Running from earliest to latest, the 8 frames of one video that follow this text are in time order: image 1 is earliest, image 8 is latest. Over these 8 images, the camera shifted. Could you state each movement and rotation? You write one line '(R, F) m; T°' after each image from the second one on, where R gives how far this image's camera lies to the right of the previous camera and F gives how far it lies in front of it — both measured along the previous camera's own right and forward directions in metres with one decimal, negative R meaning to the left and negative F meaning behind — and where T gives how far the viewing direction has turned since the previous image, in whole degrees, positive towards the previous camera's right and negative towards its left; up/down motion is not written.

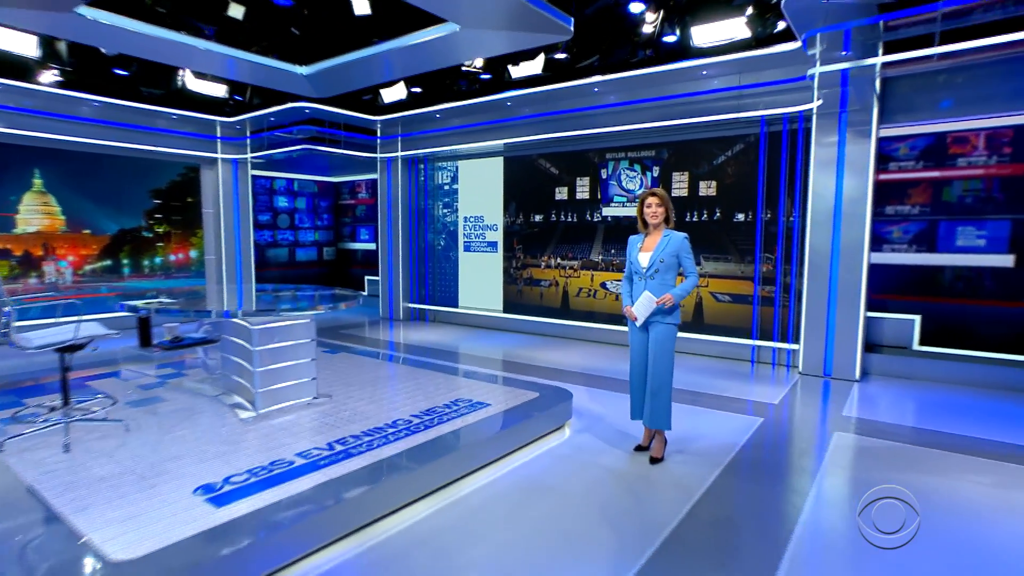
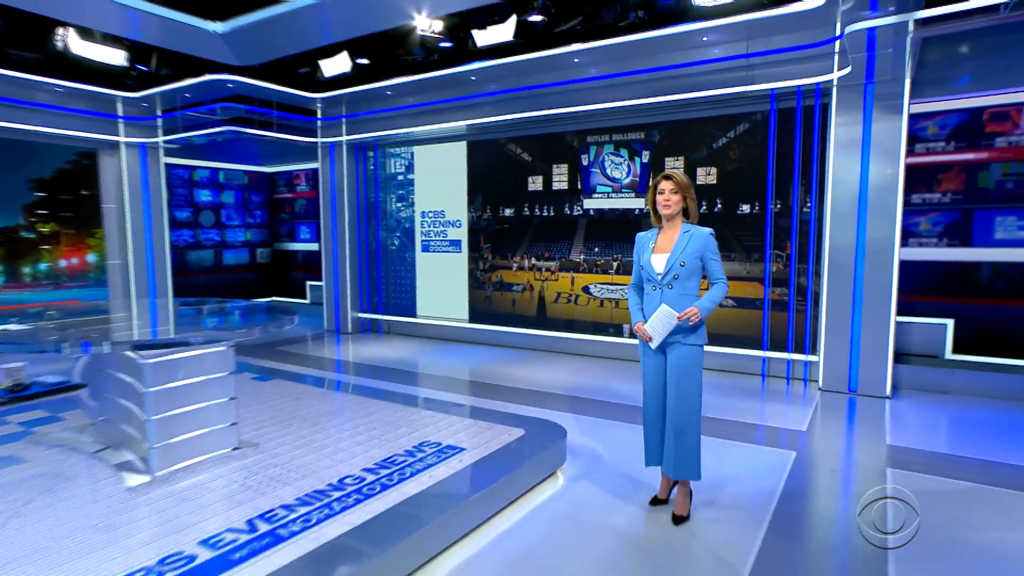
(-0.1, +1.0) m; +4°
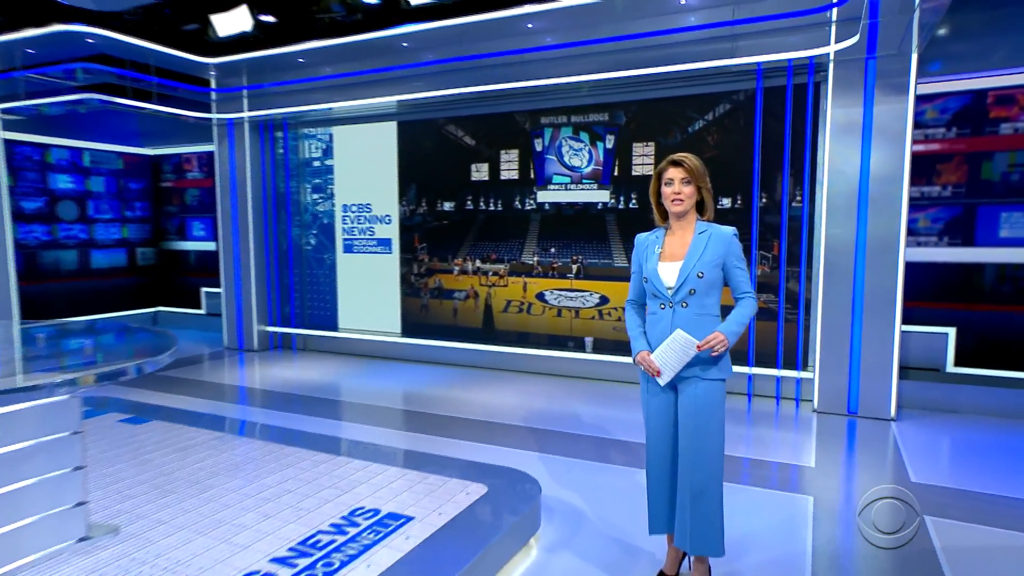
(-0.2, +1.0) m; +7°
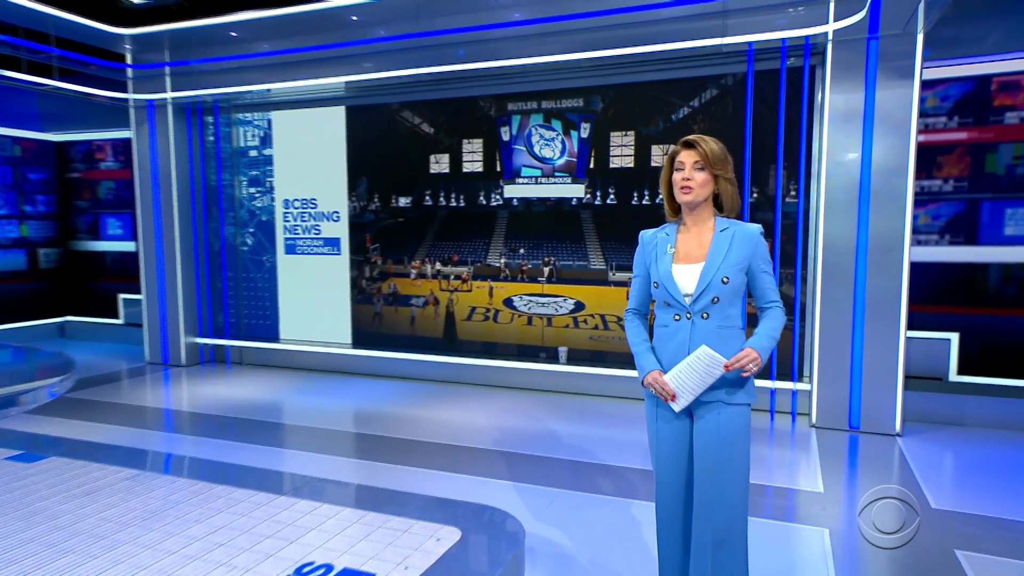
(-0.1, +0.5) m; +4°
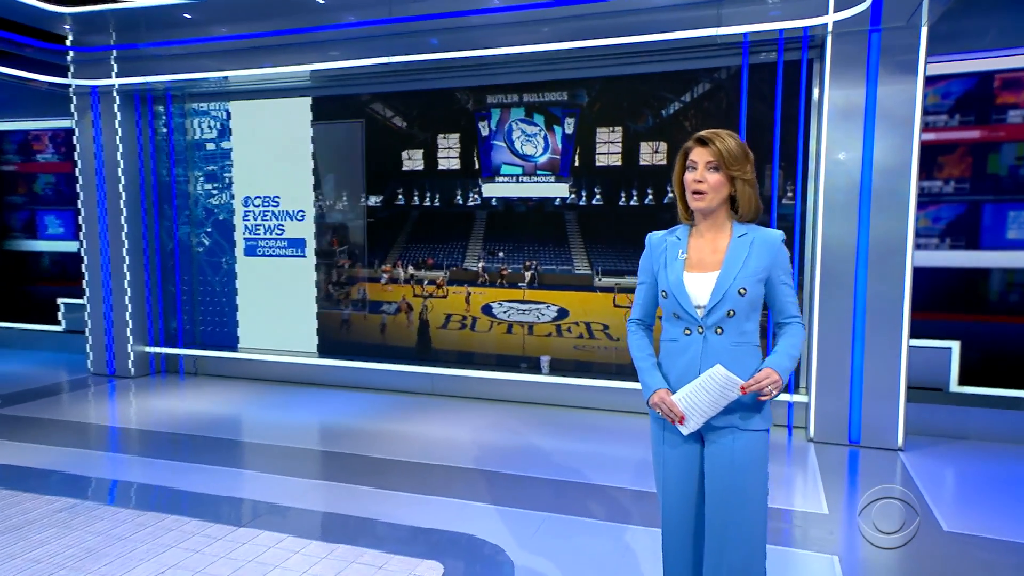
(-0.1, +0.3) m; +3°
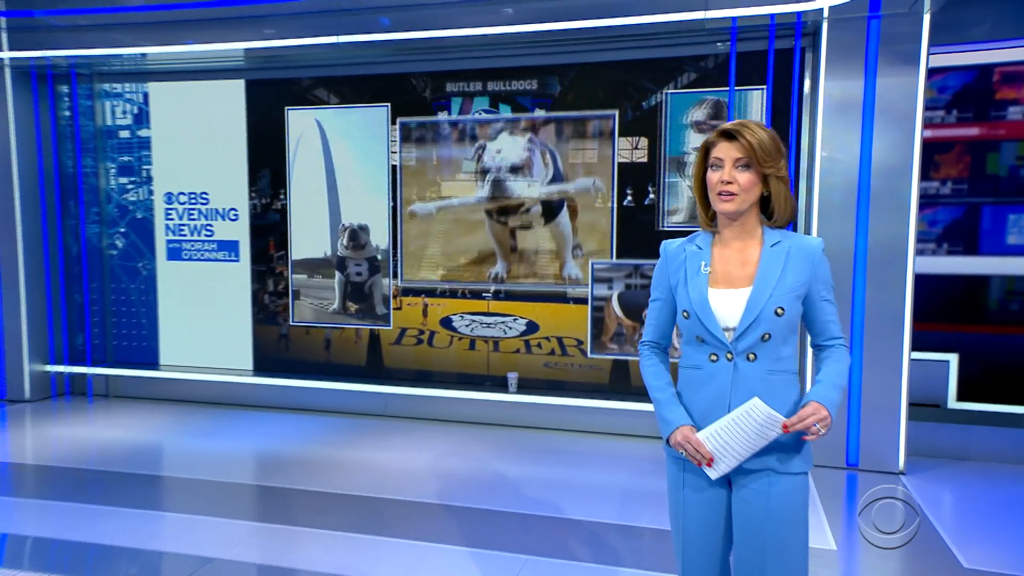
(-0.1, +0.5) m; +5°
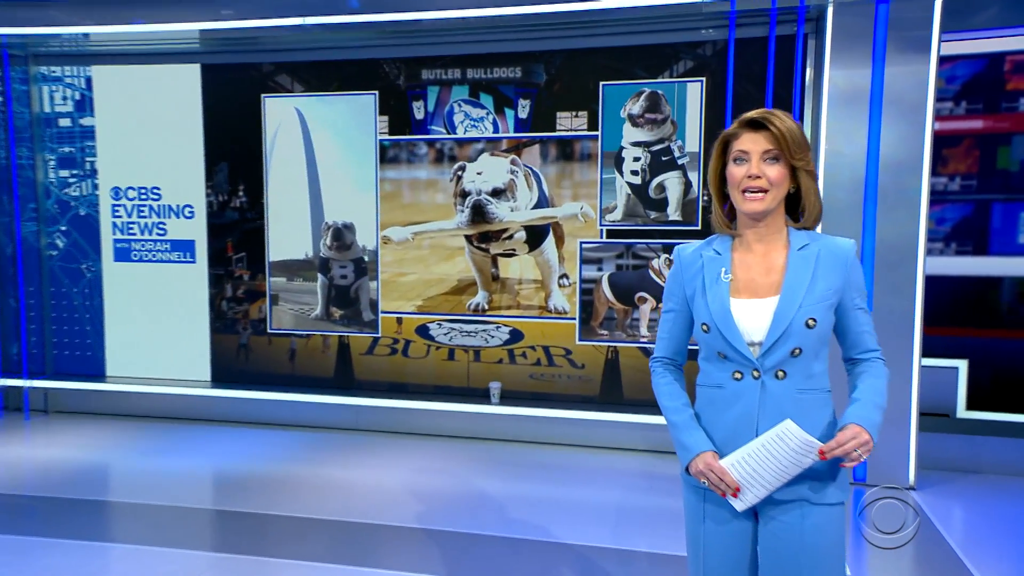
(0.0, +0.3) m; +2°
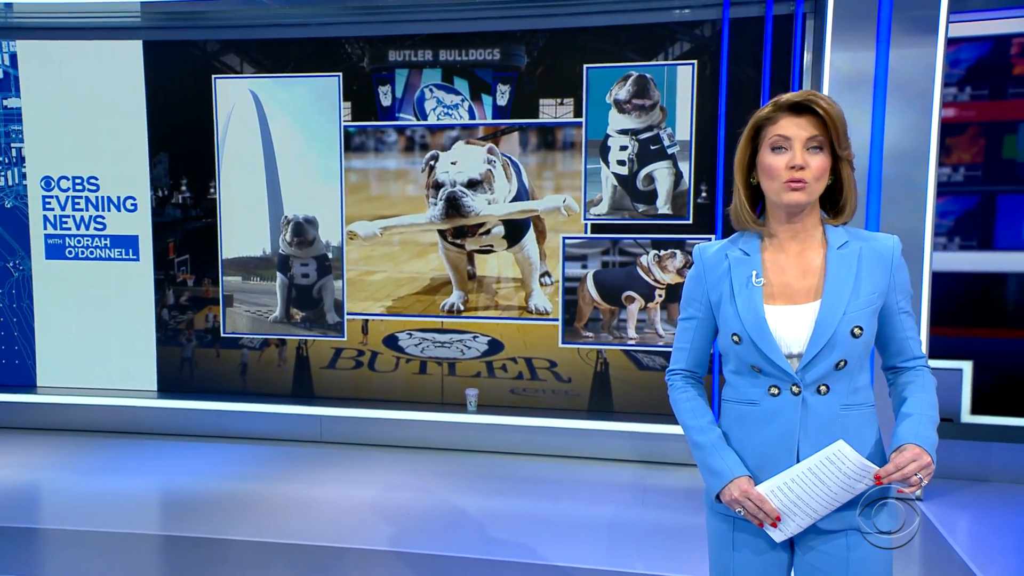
(0.0, +0.3) m; +3°
